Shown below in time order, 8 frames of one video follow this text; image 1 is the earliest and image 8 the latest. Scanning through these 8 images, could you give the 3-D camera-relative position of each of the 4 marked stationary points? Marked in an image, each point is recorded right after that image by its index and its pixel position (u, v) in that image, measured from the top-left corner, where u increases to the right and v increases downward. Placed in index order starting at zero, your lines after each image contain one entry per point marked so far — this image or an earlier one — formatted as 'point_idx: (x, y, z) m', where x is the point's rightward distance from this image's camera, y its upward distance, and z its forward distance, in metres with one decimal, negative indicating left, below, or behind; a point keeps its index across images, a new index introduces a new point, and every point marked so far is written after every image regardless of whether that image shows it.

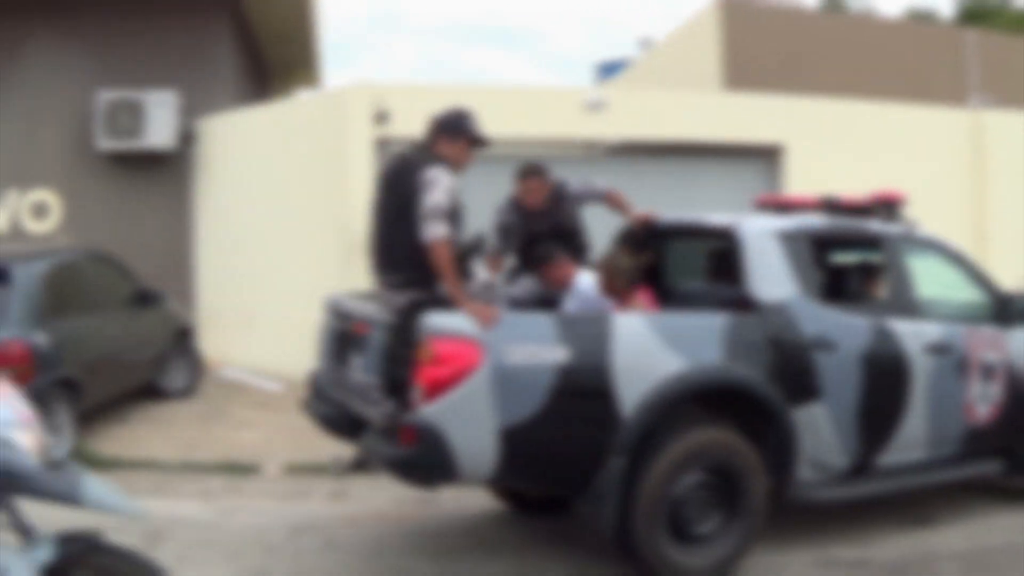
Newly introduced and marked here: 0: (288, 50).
0: (-1.1, +1.2, +13.3) m
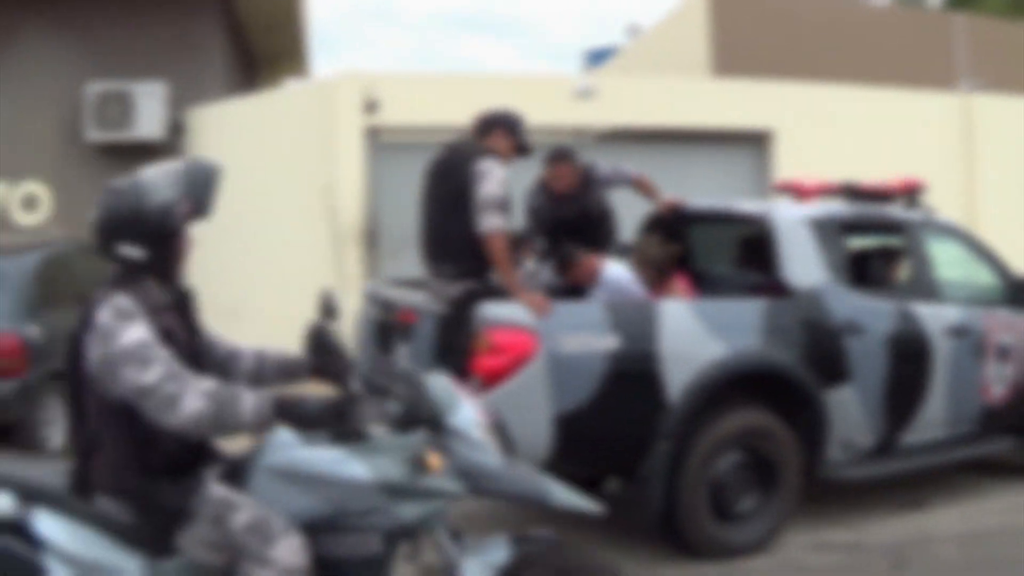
0: (-1.1, +1.3, +13.3) m
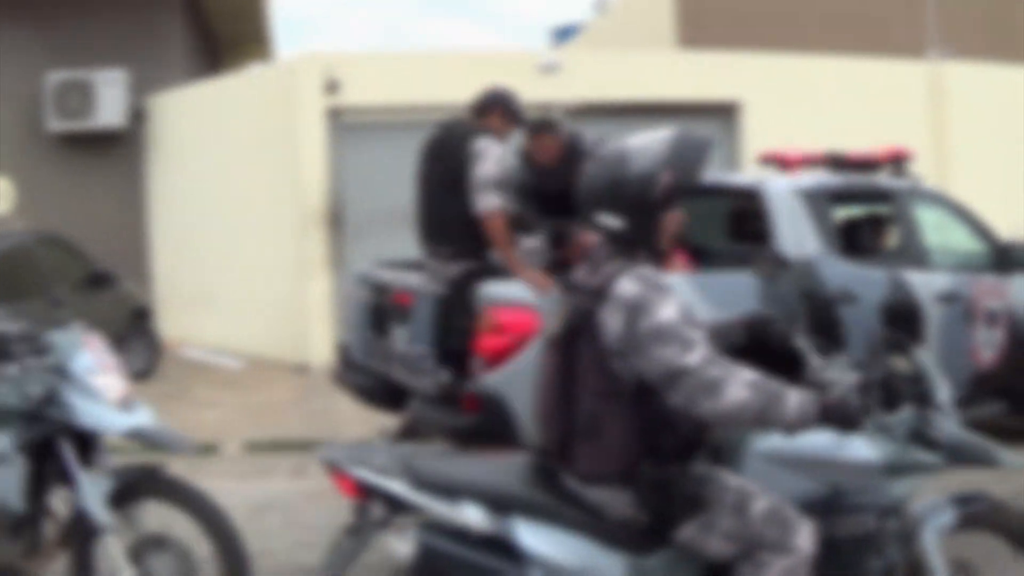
0: (-1.4, +1.3, +13.1) m
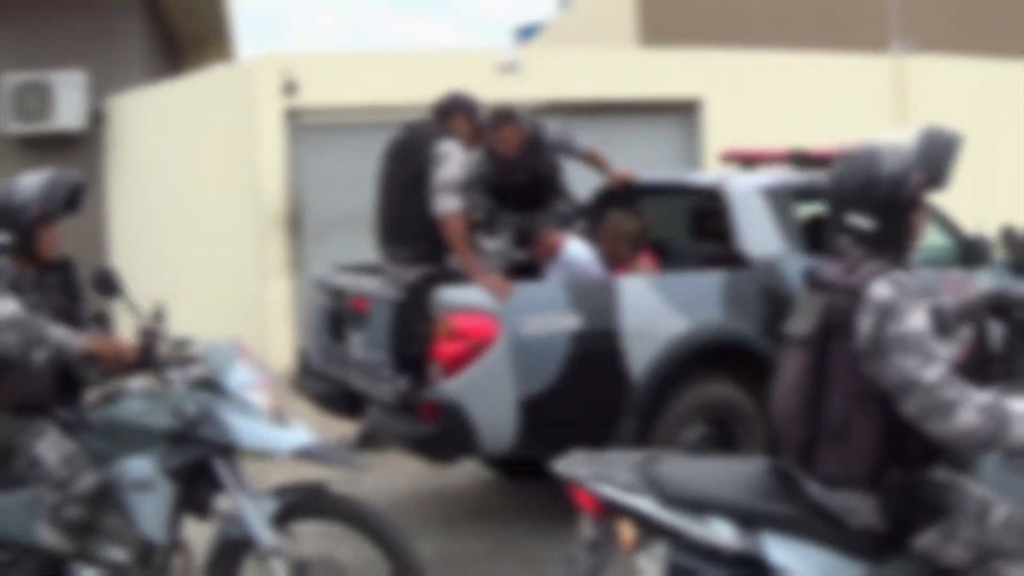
0: (-1.6, +1.3, +13.0) m
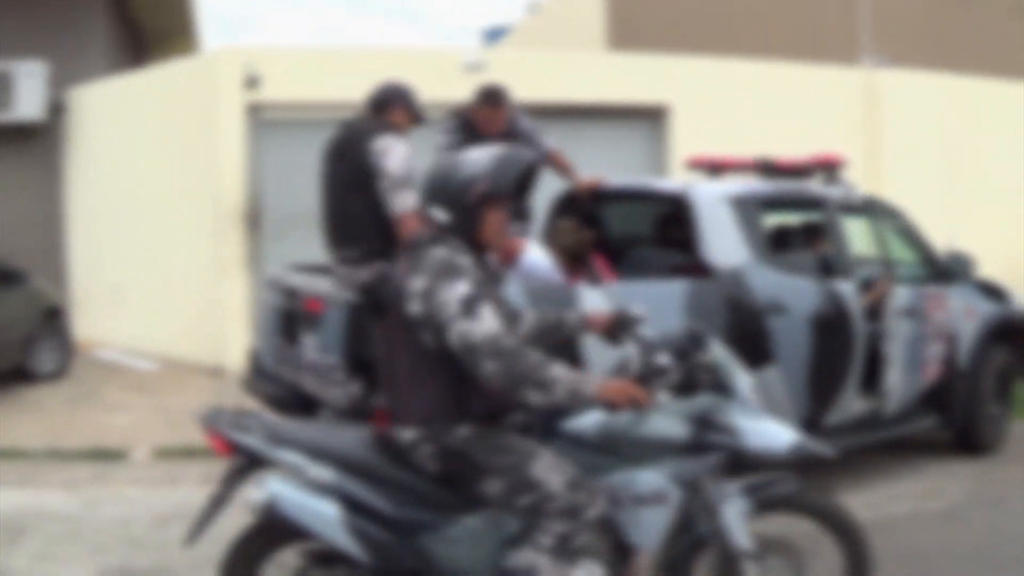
0: (-1.7, +1.3, +12.9) m
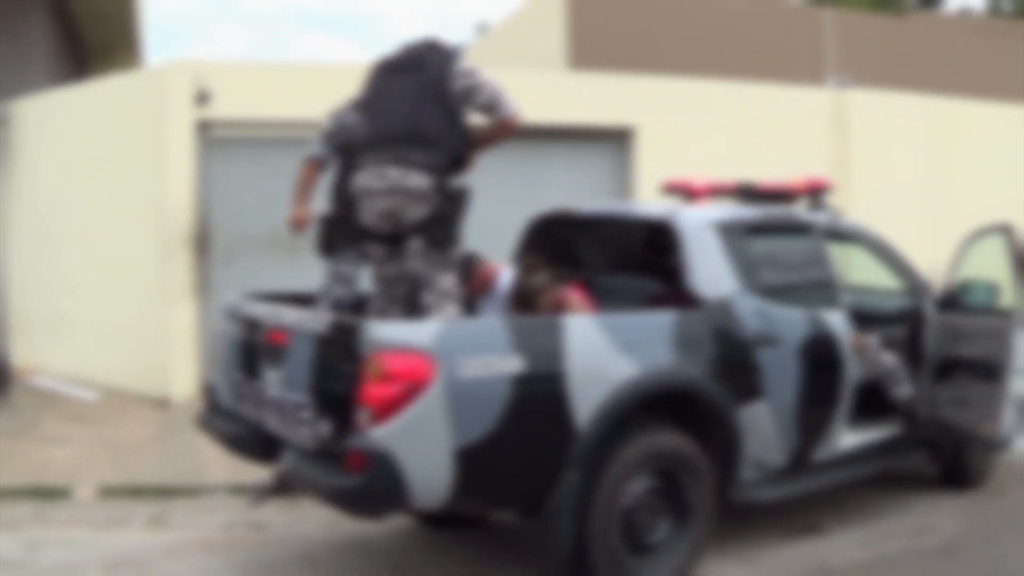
0: (-2.0, +1.2, +12.3) m
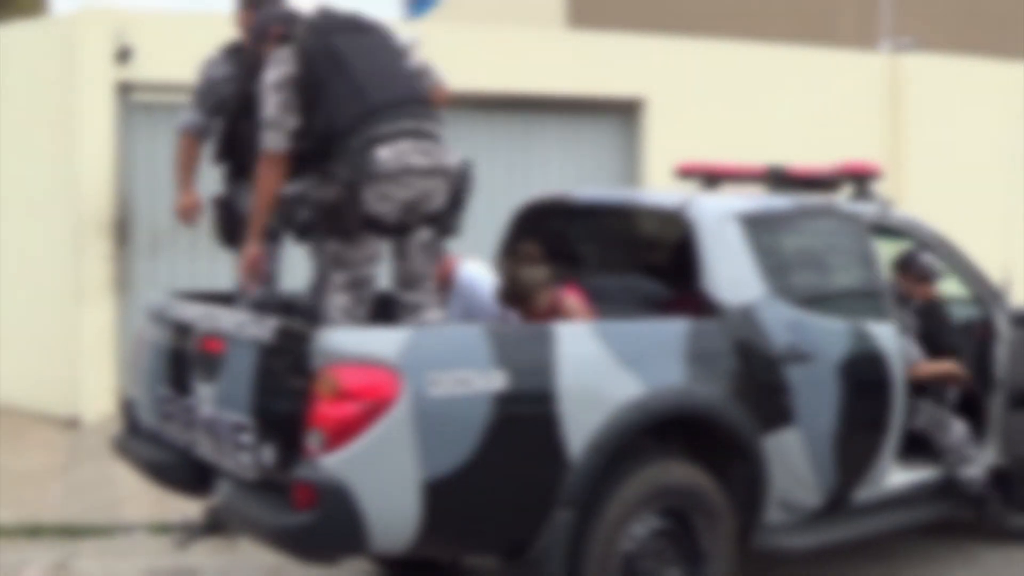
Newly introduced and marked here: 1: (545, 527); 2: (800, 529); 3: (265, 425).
0: (-2.2, +1.2, +10.8) m
1: (+0.1, -0.5, +5.7) m
2: (+0.8, -0.7, +7.2) m
3: (-0.6, -0.3, +6.1) m
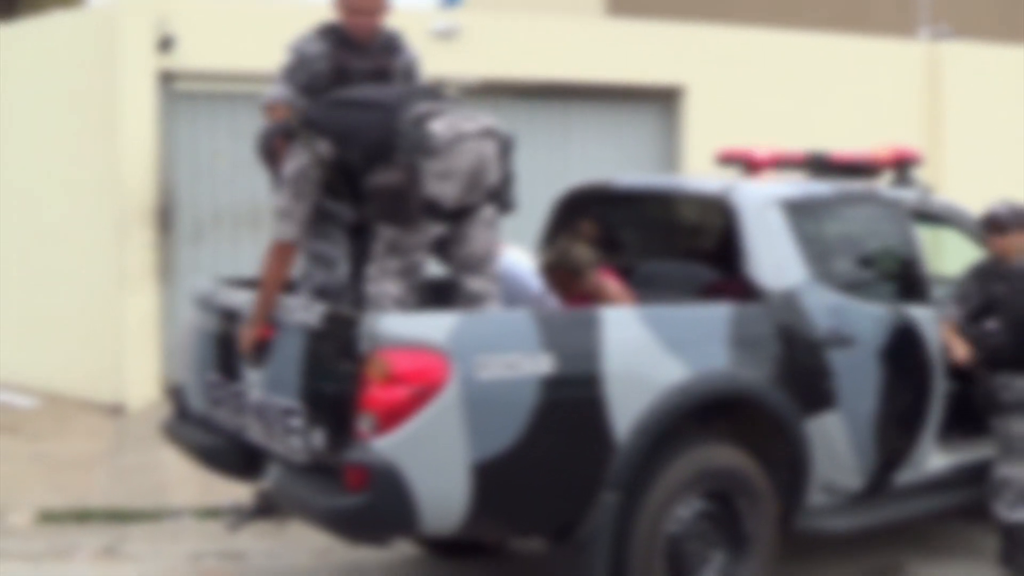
0: (-2.1, +1.2, +10.8) m
1: (+0.3, -0.5, +5.8) m
2: (+0.9, -0.6, +7.3) m
3: (-0.5, -0.3, +6.2) m
